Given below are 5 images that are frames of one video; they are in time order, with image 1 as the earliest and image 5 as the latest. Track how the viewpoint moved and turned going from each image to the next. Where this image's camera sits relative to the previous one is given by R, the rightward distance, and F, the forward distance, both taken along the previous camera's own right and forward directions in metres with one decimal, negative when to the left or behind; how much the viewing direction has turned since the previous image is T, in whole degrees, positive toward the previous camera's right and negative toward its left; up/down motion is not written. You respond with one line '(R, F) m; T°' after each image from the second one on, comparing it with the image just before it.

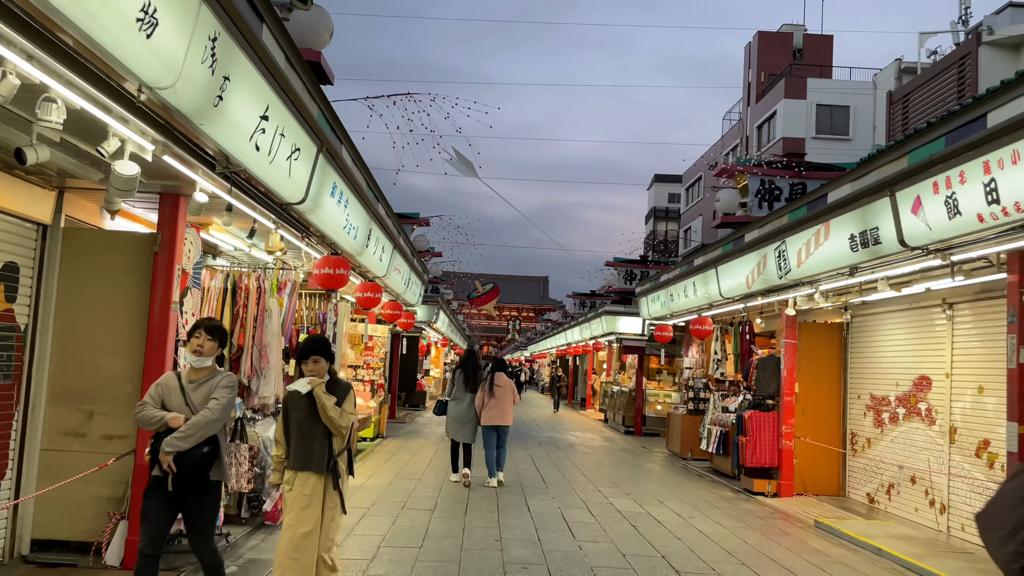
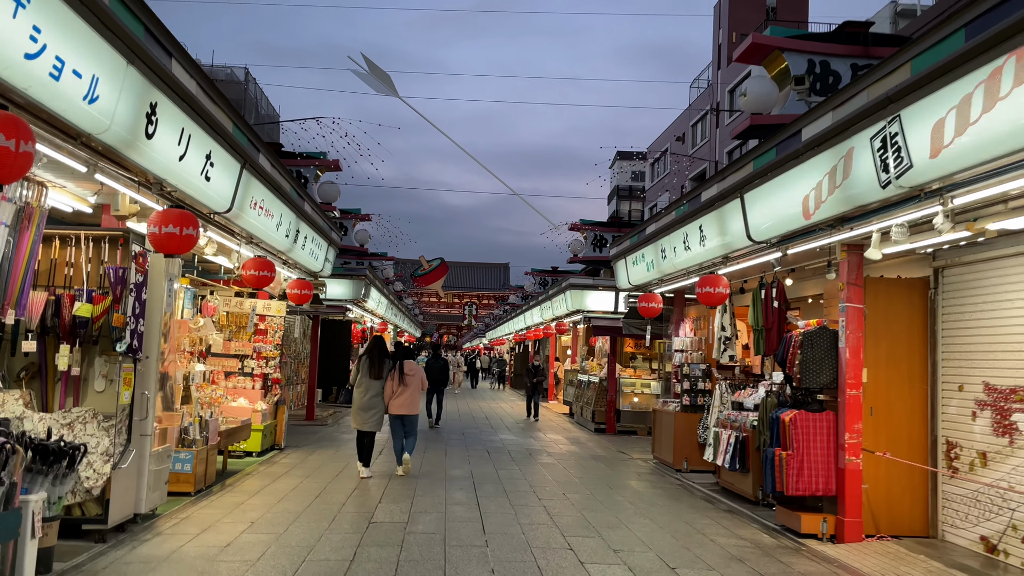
(+0.3, +3.2) m; +3°
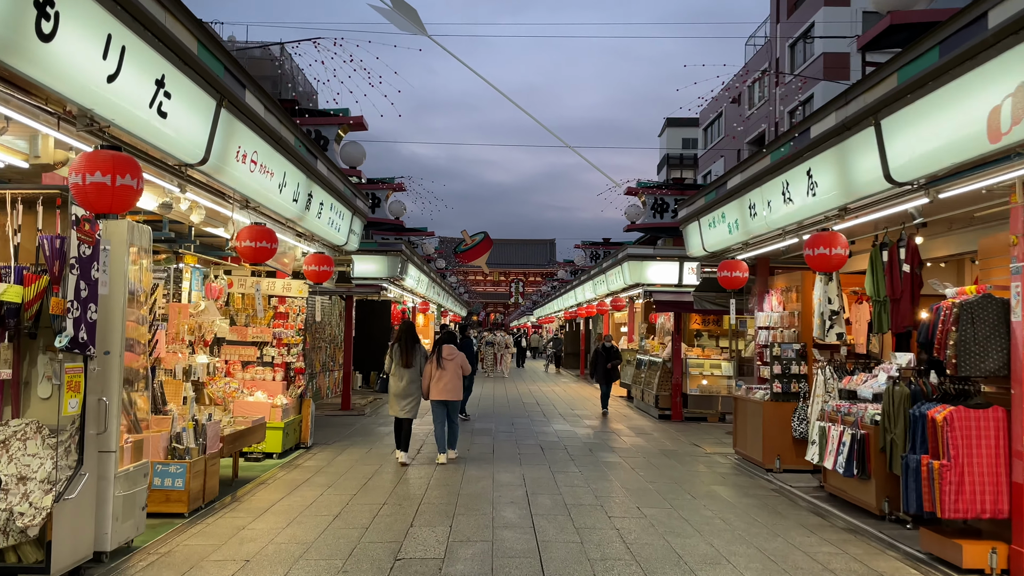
(-0.1, +1.4) m; -3°
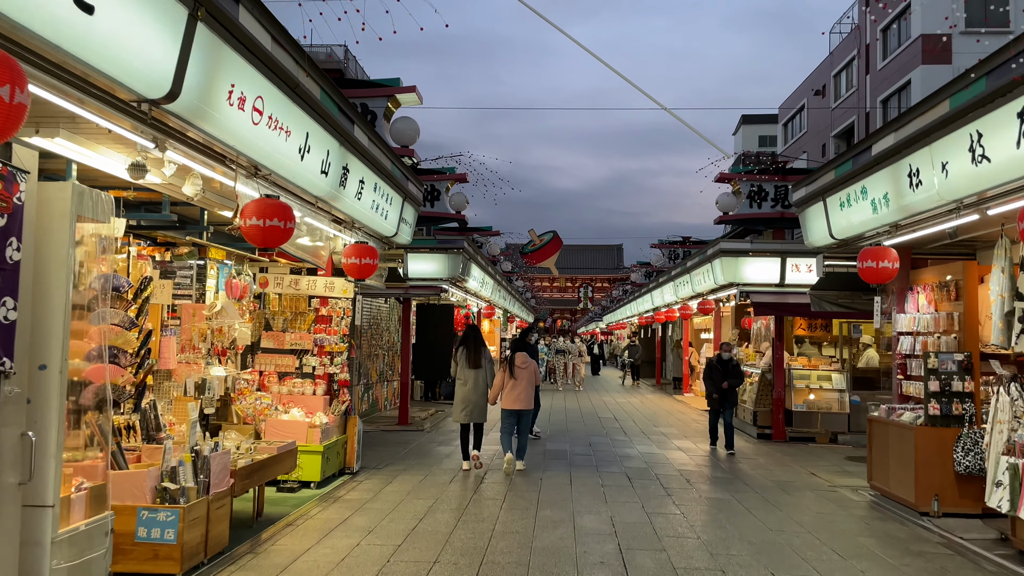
(-0.1, +1.4) m; -5°
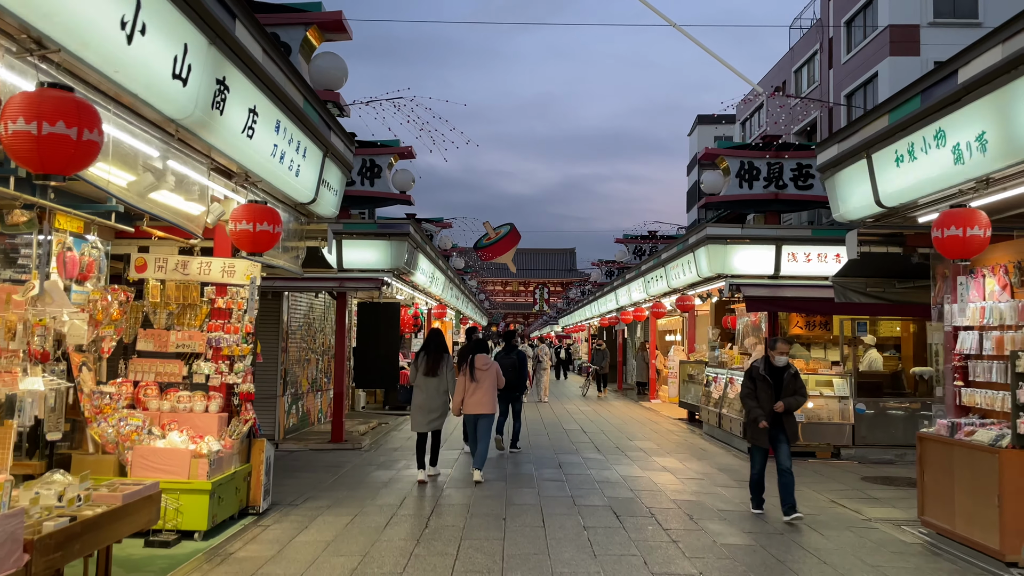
(0.0, +1.7) m; +3°
